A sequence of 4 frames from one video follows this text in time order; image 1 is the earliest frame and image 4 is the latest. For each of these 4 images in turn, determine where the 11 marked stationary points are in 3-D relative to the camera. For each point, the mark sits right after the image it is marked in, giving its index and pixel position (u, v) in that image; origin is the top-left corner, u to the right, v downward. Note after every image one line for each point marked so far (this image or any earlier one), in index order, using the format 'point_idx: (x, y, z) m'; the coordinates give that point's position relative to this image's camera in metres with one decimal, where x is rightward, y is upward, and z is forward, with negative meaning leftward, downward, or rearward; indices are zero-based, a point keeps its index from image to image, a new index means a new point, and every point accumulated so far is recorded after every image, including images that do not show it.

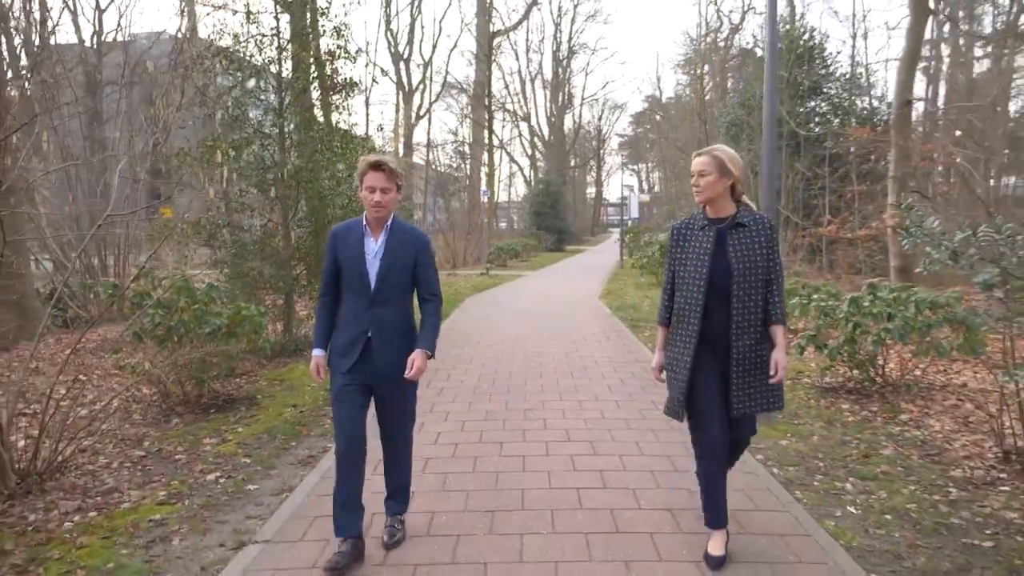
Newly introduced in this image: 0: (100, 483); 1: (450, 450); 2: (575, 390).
0: (-2.5, -1.2, +4.7) m
1: (-0.4, -1.1, +5.3) m
2: (+0.6, -1.0, +7.1) m
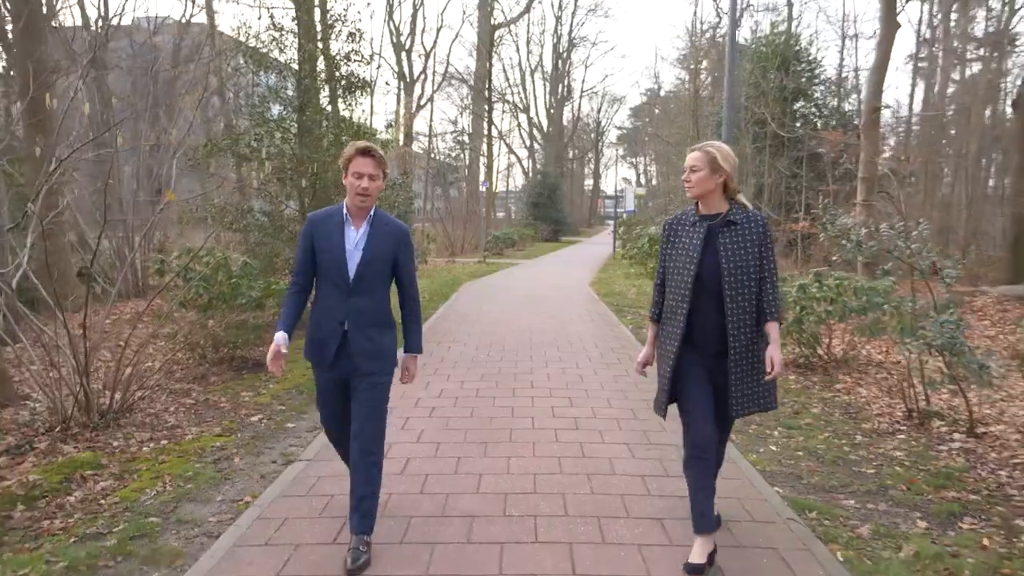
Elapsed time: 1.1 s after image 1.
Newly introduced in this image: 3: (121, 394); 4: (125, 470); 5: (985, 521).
0: (-2.6, -1.0, +5.7) m
1: (-0.5, -0.9, +6.3) m
2: (+0.5, -0.8, +8.1) m
3: (-3.0, -0.8, +5.8) m
4: (-2.3, -1.1, +4.6) m
5: (+2.4, -1.1, +3.8) m
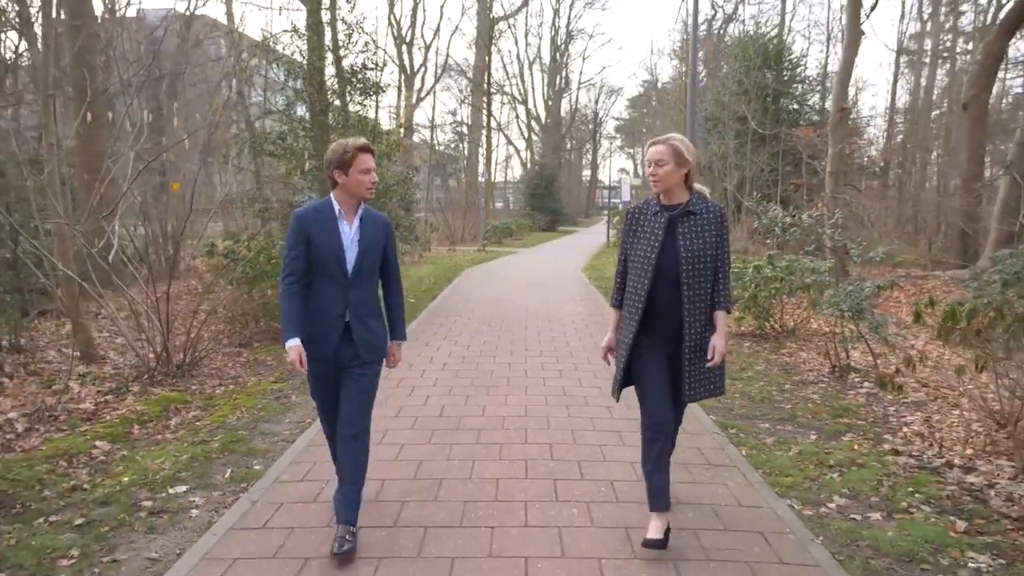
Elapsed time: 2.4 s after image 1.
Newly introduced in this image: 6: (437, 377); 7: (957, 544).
0: (-2.6, -0.8, +7.0) m
1: (-0.5, -0.7, +7.6) m
2: (+0.5, -0.6, +9.4) m
3: (-3.0, -0.6, +7.1) m
4: (-2.3, -0.9, +5.9) m
5: (+2.3, -1.0, +5.1) m
6: (-0.6, -0.8, +6.7) m
7: (+2.0, -1.1, +3.4) m
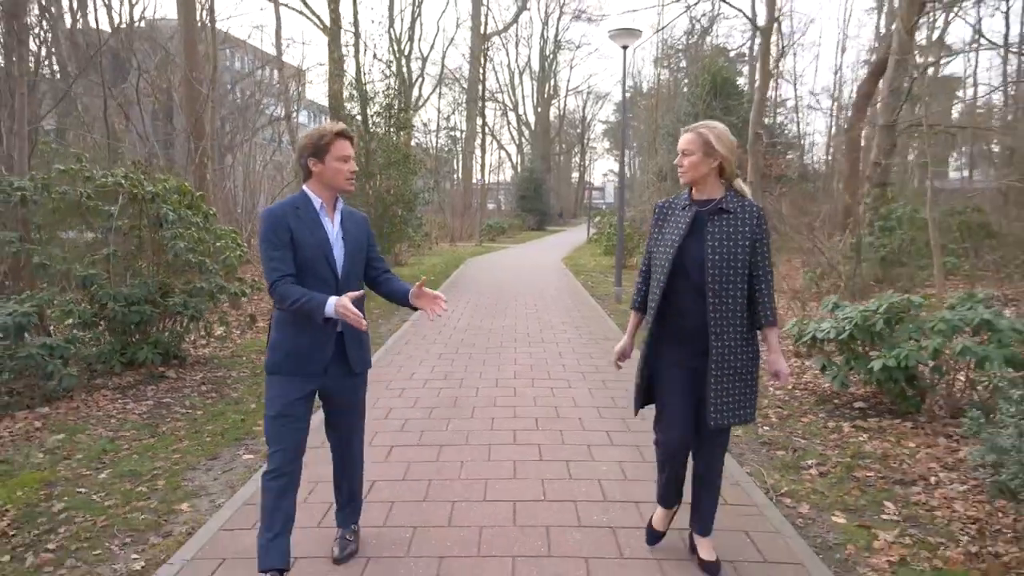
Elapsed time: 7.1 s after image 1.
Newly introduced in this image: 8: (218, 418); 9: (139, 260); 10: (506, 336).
0: (-2.7, -0.4, +11.2) m
1: (-0.6, -0.3, +11.8) m
2: (+0.4, -0.2, +13.6) m
3: (-3.1, -0.2, +11.3) m
4: (-2.4, -0.5, +10.1) m
5: (+2.3, -0.6, +9.4) m
6: (-0.7, -0.4, +11.0) m
7: (+1.9, -0.7, +7.7) m
8: (-2.2, -1.0, +5.6) m
9: (-3.4, +0.3, +6.9) m
10: (-0.1, -0.6, +9.0) m
